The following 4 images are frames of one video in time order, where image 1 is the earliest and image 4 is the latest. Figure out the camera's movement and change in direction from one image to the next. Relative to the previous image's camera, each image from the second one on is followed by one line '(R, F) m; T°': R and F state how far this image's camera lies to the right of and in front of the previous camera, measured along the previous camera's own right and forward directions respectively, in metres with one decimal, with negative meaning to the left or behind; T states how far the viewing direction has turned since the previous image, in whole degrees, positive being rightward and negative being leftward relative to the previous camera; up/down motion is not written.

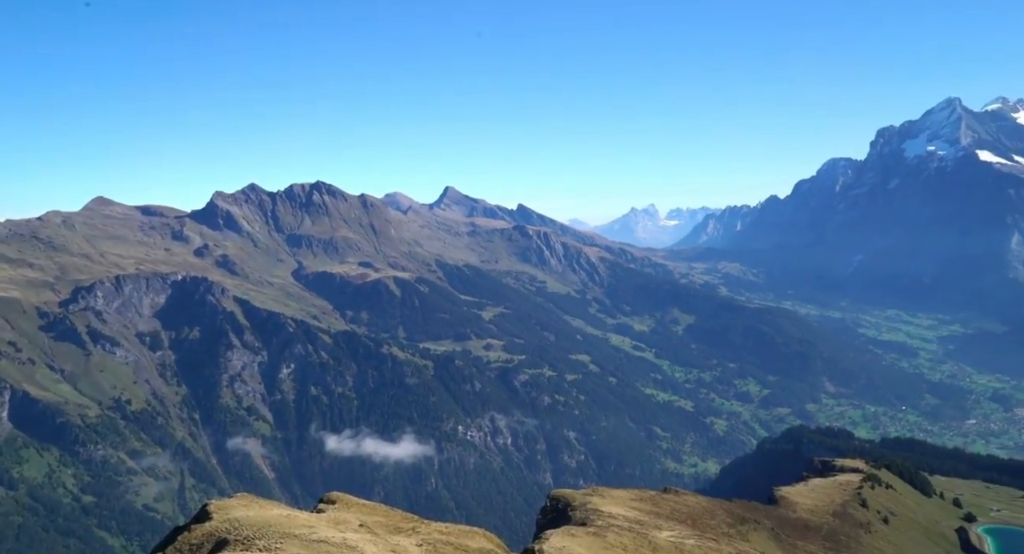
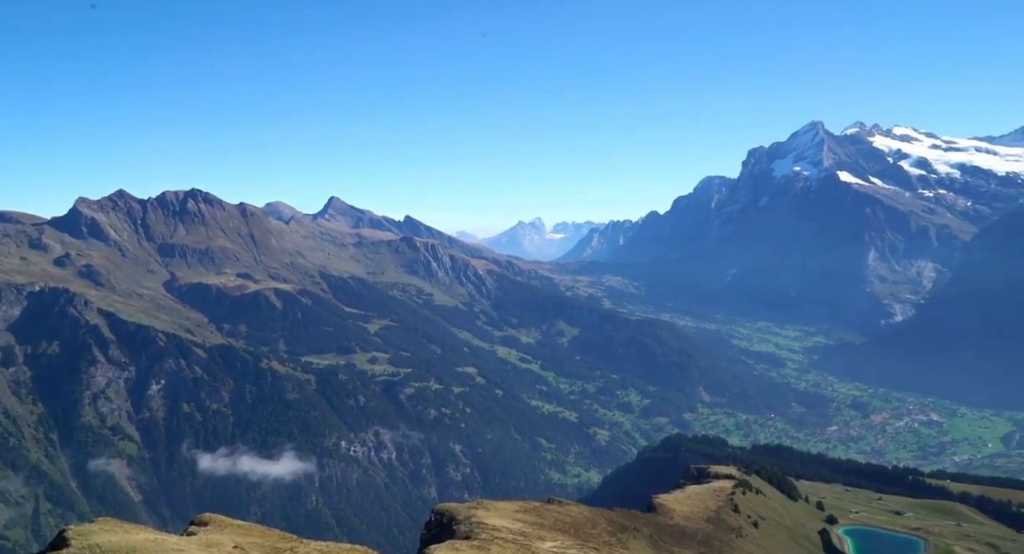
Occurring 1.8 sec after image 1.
(+5.9, -1.1) m; +6°
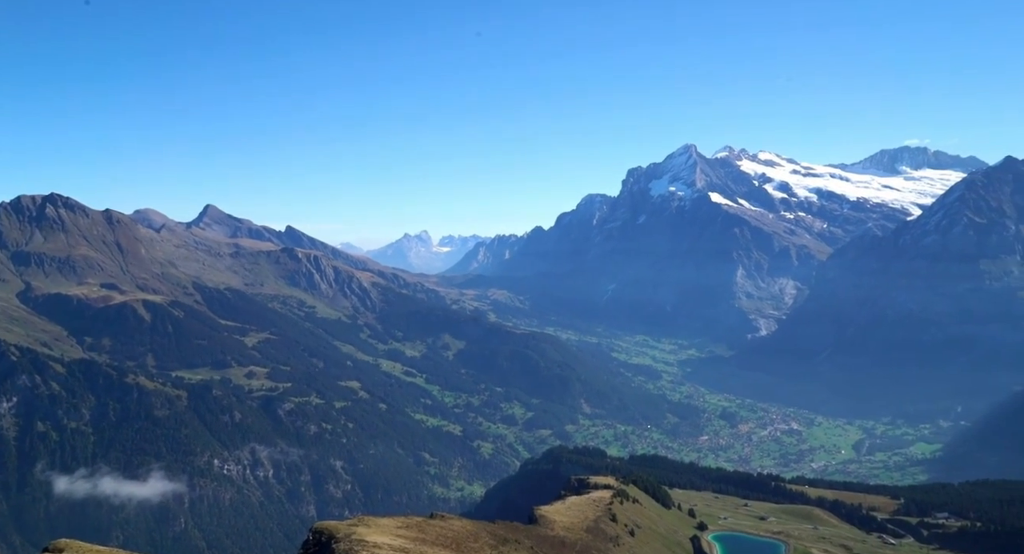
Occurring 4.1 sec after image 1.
(+1.7, -10.7) m; +6°
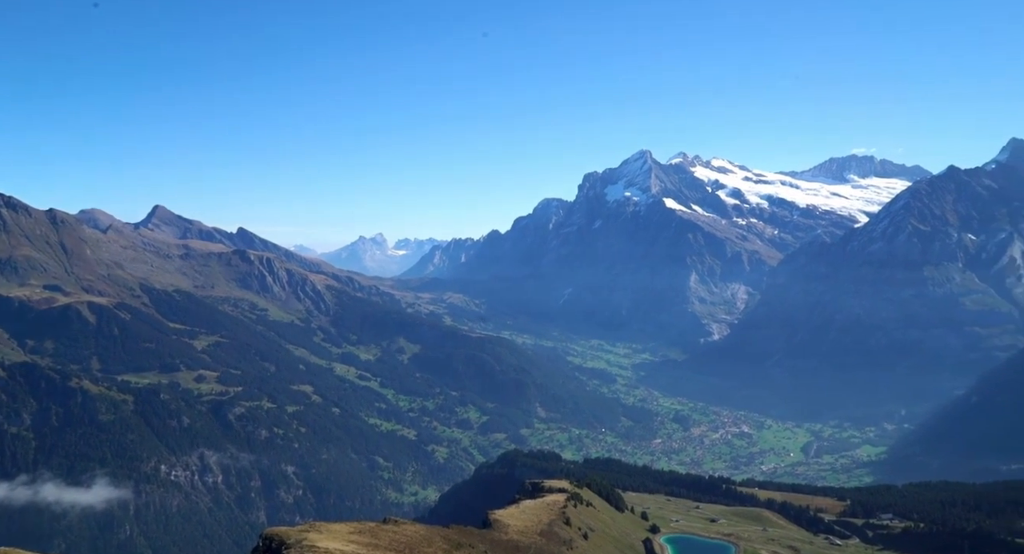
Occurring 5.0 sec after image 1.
(+0.6, -1.8) m; +2°
